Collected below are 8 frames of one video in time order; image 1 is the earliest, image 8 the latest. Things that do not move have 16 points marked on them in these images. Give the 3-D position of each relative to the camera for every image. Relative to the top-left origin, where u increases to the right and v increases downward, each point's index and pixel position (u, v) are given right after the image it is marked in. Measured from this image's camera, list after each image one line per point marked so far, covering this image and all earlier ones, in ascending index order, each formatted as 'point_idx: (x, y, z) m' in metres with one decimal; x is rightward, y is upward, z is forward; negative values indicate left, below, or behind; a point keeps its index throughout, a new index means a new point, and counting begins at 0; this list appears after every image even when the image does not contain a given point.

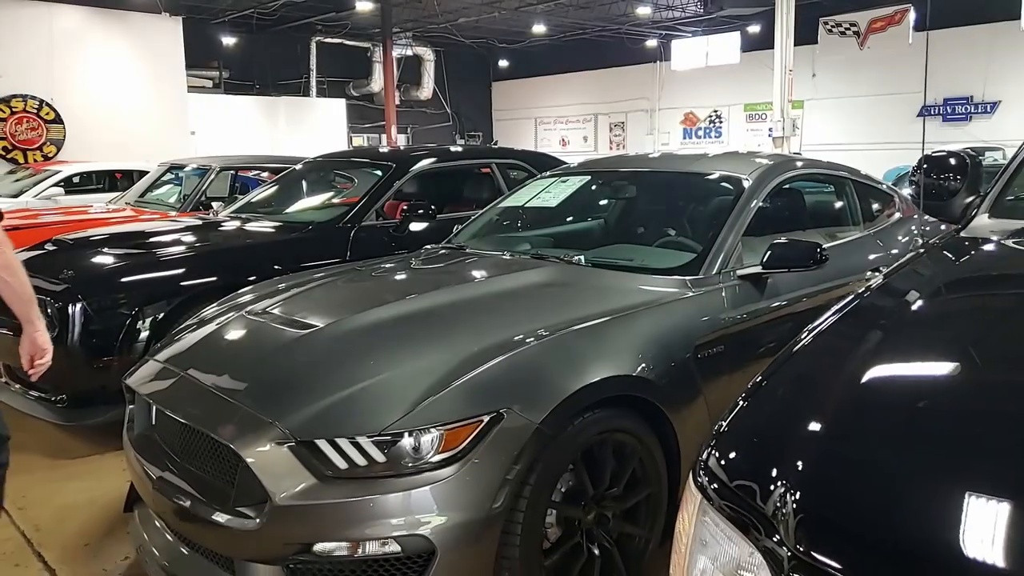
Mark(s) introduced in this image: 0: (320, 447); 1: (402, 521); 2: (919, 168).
0: (-0.5, -0.4, +1.8) m
1: (-0.2, -0.5, +1.8) m
2: (+1.1, +0.3, +2.1) m
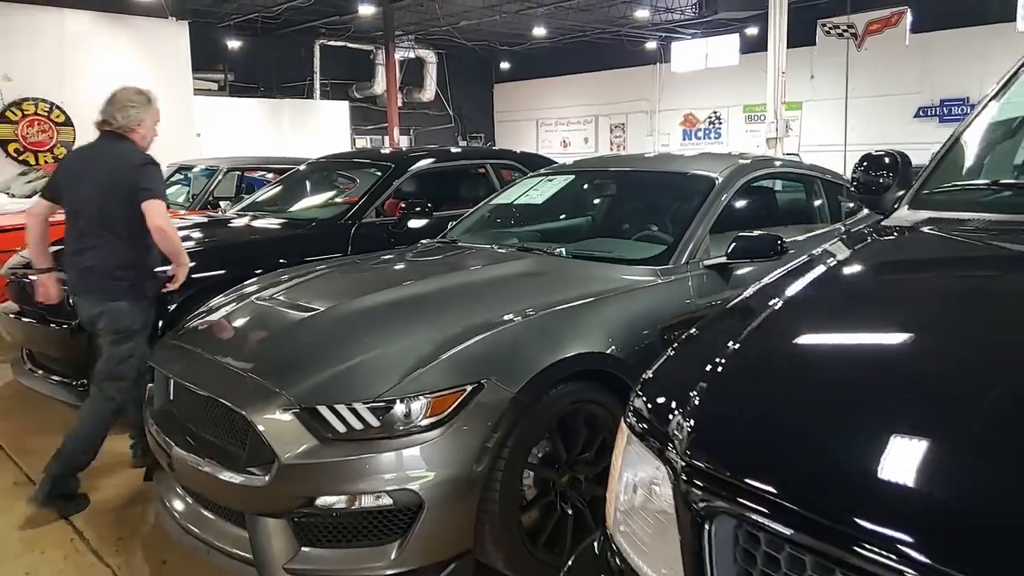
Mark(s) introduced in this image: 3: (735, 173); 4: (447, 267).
0: (-0.5, -0.3, +2.1) m
1: (-0.3, -0.5, +2.0) m
2: (+1.0, +0.4, +2.3) m
3: (+1.0, +0.5, +3.4) m
4: (-0.2, +0.1, +3.0) m
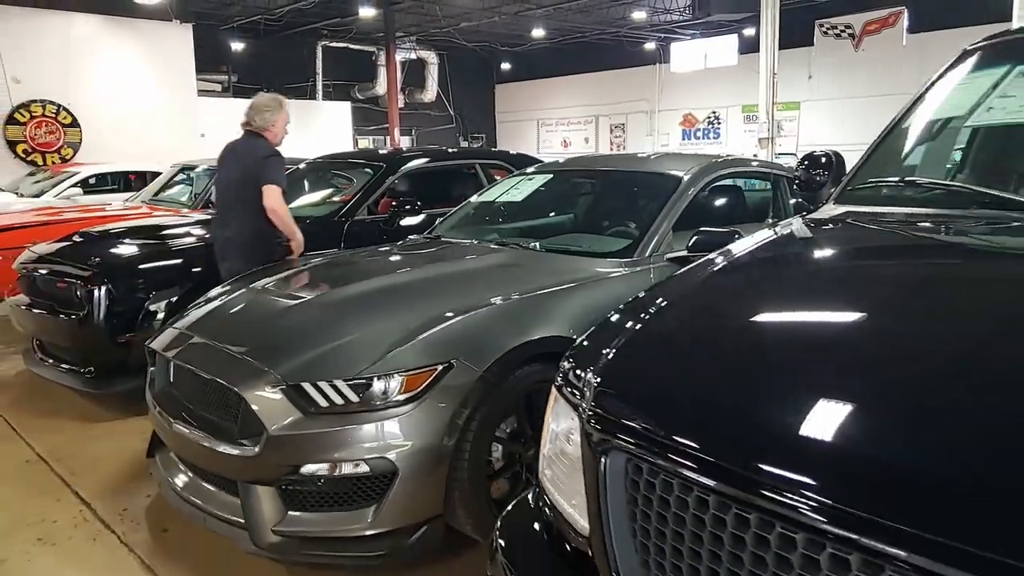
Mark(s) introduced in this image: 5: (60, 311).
0: (-0.6, -0.3, +2.3) m
1: (-0.4, -0.4, +2.2) m
2: (+0.9, +0.4, +2.5) m
3: (+0.9, +0.6, +3.7) m
4: (-0.3, +0.1, +3.2) m
5: (-2.4, -0.1, +4.0) m
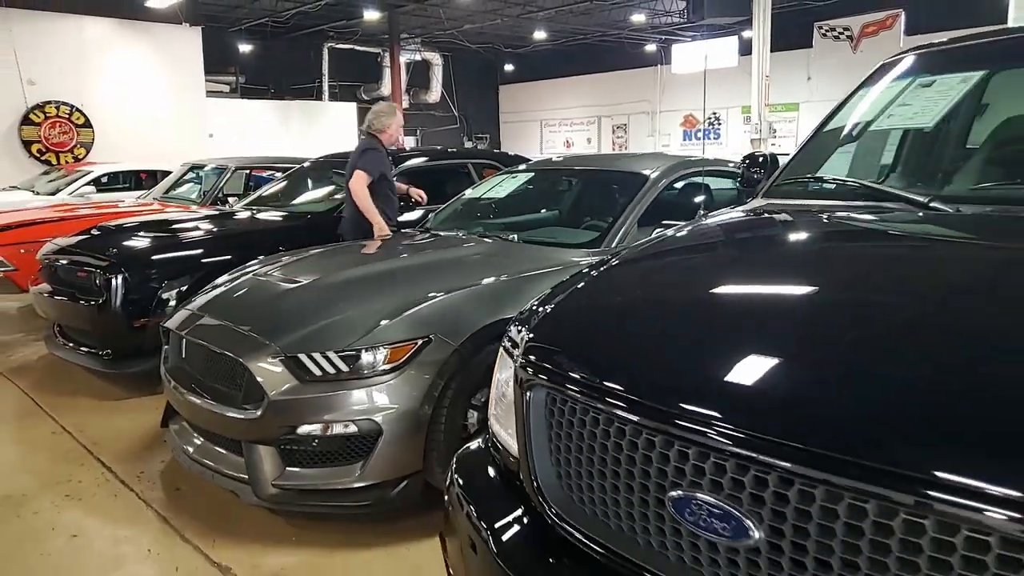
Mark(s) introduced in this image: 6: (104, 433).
0: (-0.7, -0.2, +2.6) m
1: (-0.5, -0.4, +2.6) m
2: (+0.9, +0.5, +2.8) m
3: (+0.8, +0.6, +4.0) m
4: (-0.4, +0.2, +3.5) m
5: (-2.5, -0.1, +4.4) m
6: (-1.9, -0.7, +3.7) m
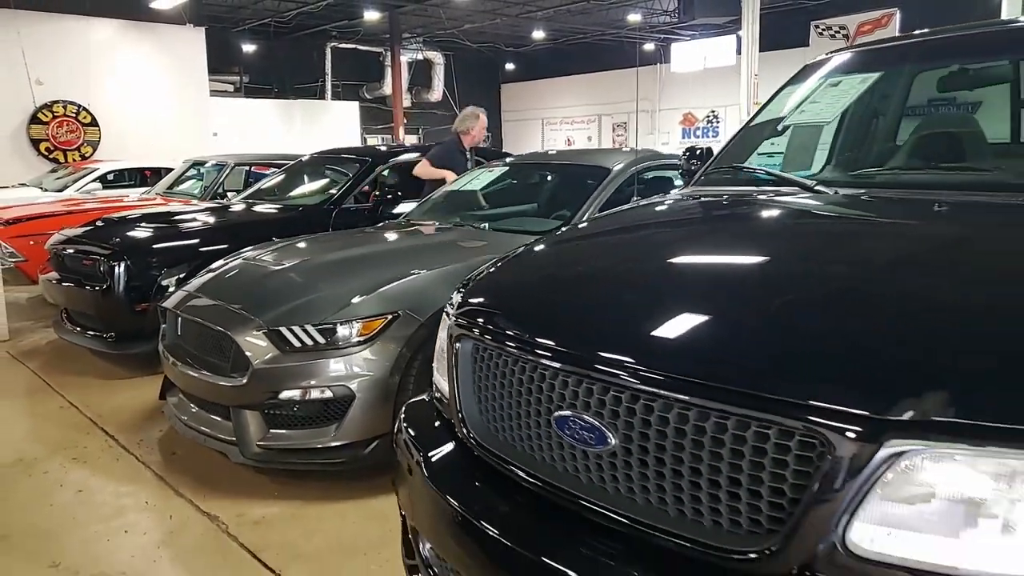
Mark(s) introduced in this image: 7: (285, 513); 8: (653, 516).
0: (-0.9, -0.2, +2.9) m
1: (-0.6, -0.3, +2.9) m
2: (+0.7, +0.5, +3.1) m
3: (+0.7, +0.7, +4.2) m
4: (-0.6, +0.3, +3.8) m
5: (-2.6, 0.0, +4.7) m
6: (-2.1, -0.6, +4.0) m
7: (-0.8, -0.8, +2.8) m
8: (+0.3, -0.4, +1.3) m
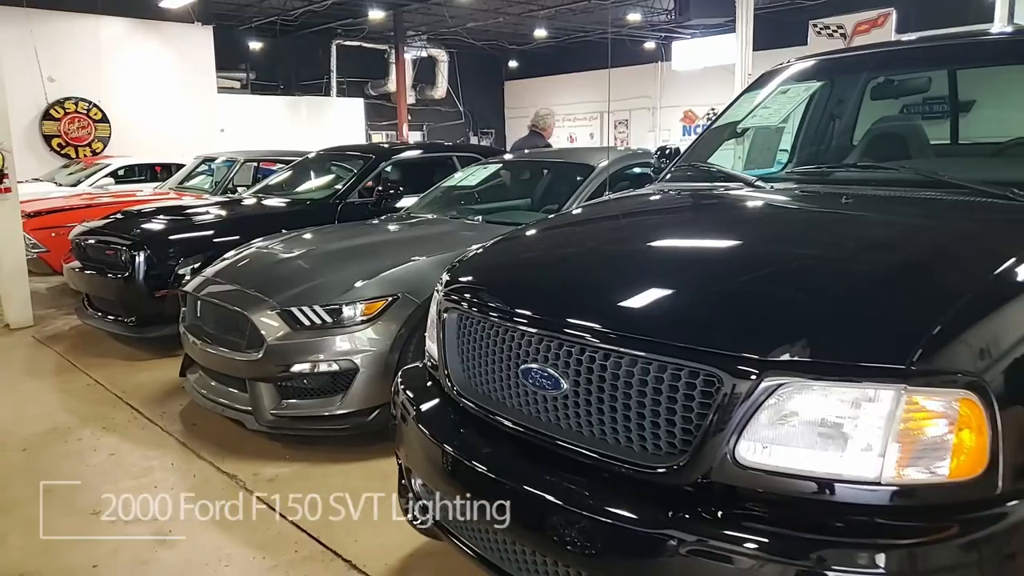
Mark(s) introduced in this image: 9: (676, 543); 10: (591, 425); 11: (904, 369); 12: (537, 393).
0: (-0.9, -0.1, +3.2) m
1: (-0.7, -0.2, +3.2) m
2: (+0.7, +0.6, +3.4) m
3: (+0.6, +0.8, +4.6) m
4: (-0.6, +0.3, +4.1) m
5: (-2.6, +0.1, +5.0) m
6: (-2.1, -0.5, +4.3) m
7: (-0.9, -0.7, +3.1) m
8: (+0.2, -0.3, +1.6) m
9: (+0.3, -0.5, +1.4) m
10: (+0.2, -0.3, +1.7) m
11: (+0.7, -0.1, +1.4) m
12: (+0.1, -0.2, +1.8) m
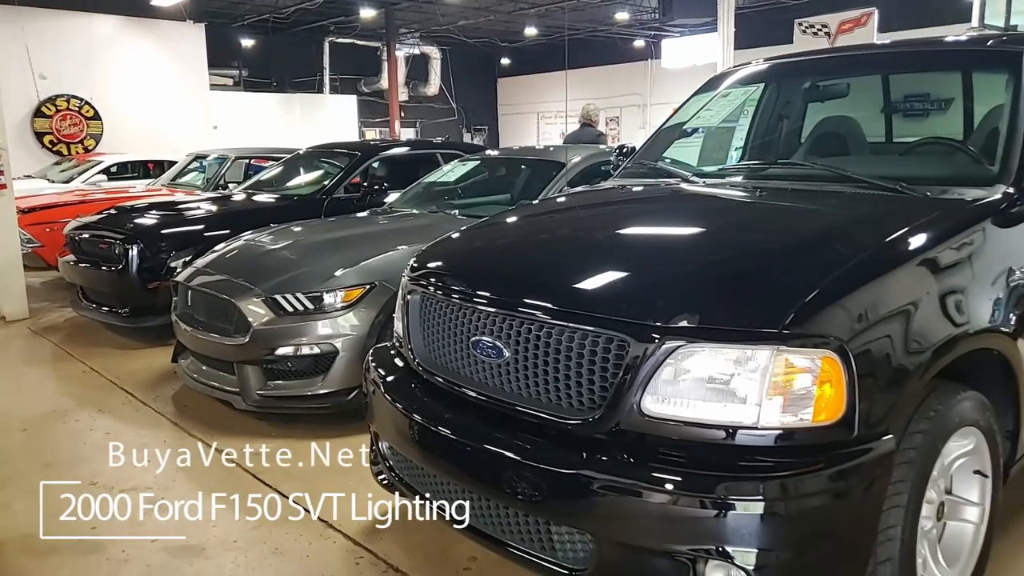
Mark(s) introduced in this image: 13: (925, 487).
0: (-1.1, -0.1, +3.5) m
1: (-0.8, -0.2, +3.4) m
2: (+0.5, +0.7, +3.7) m
3: (+0.5, +0.8, +4.8) m
4: (-0.7, +0.4, +4.4) m
5: (-2.8, +0.2, +5.3) m
6: (-2.3, -0.5, +4.5) m
7: (-1.0, -0.7, +3.3) m
8: (+0.1, -0.3, +1.9) m
9: (+0.2, -0.4, +1.7) m
10: (0.0, -0.3, +1.9) m
11: (+0.6, -0.1, +1.6) m
12: (-0.1, -0.2, +2.0) m
13: (+1.0, -0.5, +1.8) m
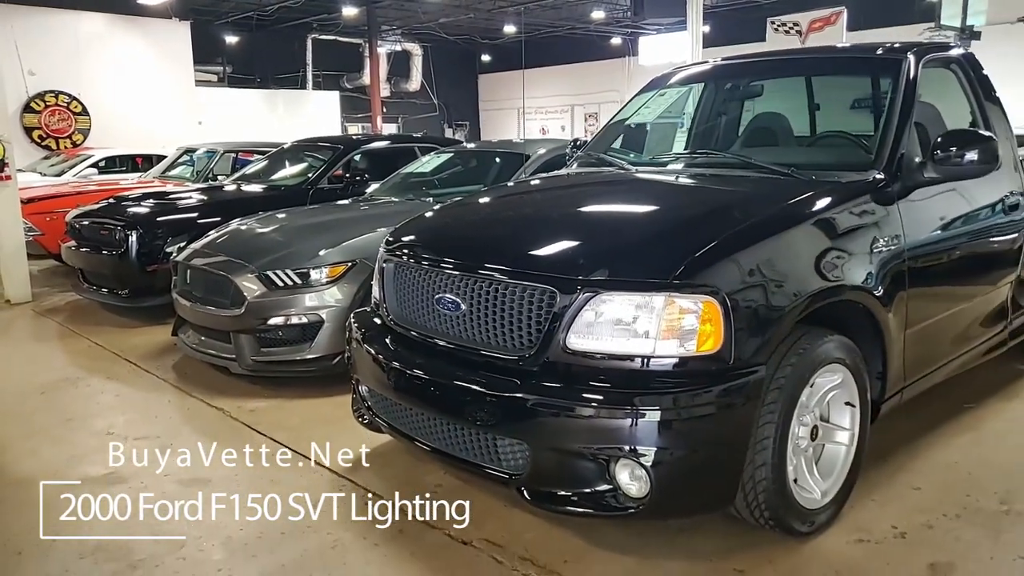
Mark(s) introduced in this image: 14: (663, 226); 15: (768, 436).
0: (-1.2, +0.1, +3.9) m
1: (-1.0, -0.1, +3.8) m
2: (+0.3, +0.8, +4.1) m
3: (+0.3, +0.9, +5.3) m
4: (-0.9, +0.5, +4.8) m
5: (-3.0, +0.3, +5.6) m
6: (-2.5, -0.4, +4.9) m
7: (-1.2, -0.6, +3.8) m
8: (0.0, -0.2, +2.3) m
9: (0.0, -0.3, +2.1) m
10: (-0.1, -0.1, +2.4) m
11: (+0.4, 0.0, +2.1) m
12: (-0.2, -0.1, +2.5) m
13: (+0.8, -0.4, +2.3) m
14: (+0.4, +0.2, +2.3) m
15: (+0.7, -0.4, +2.2) m
